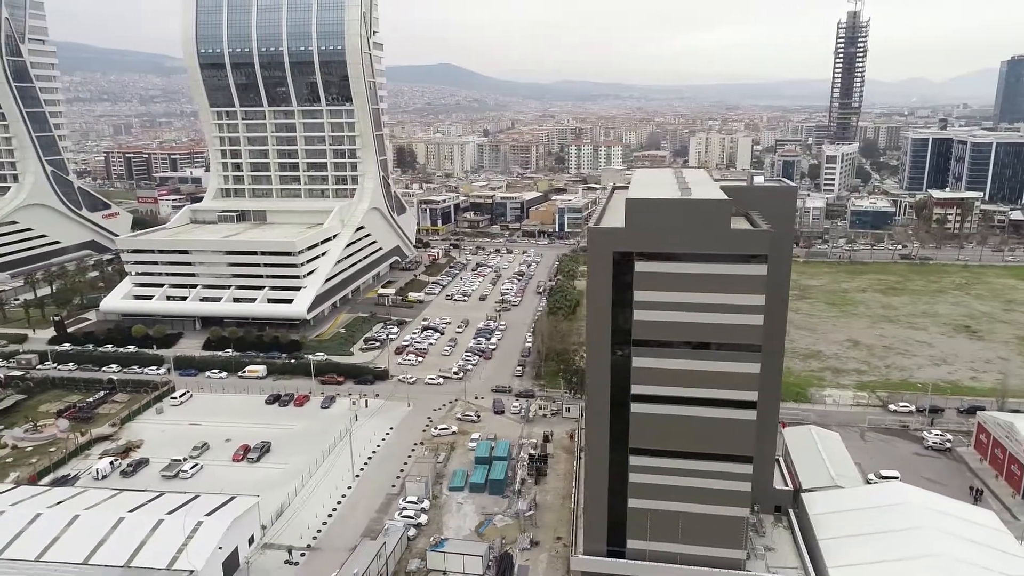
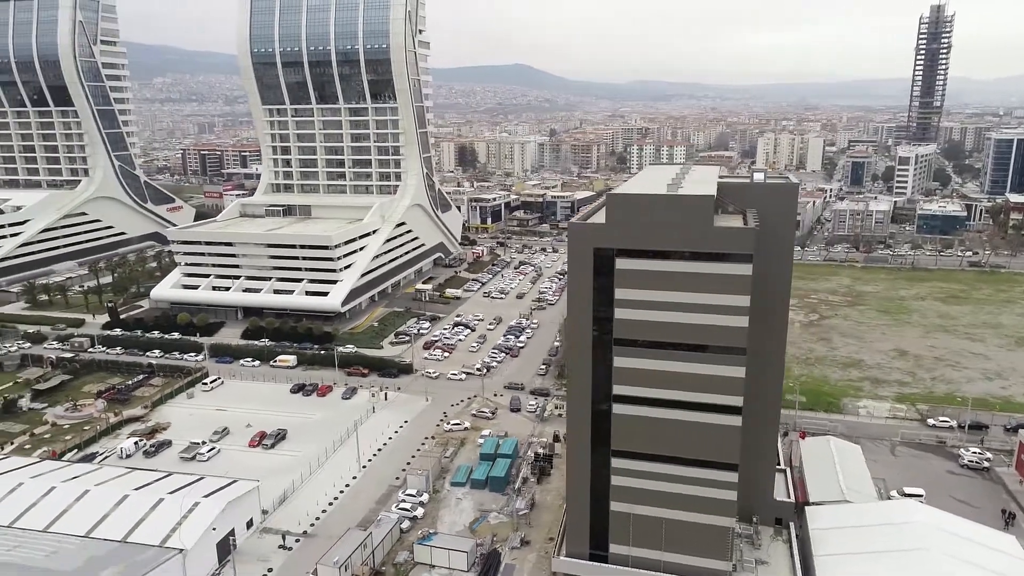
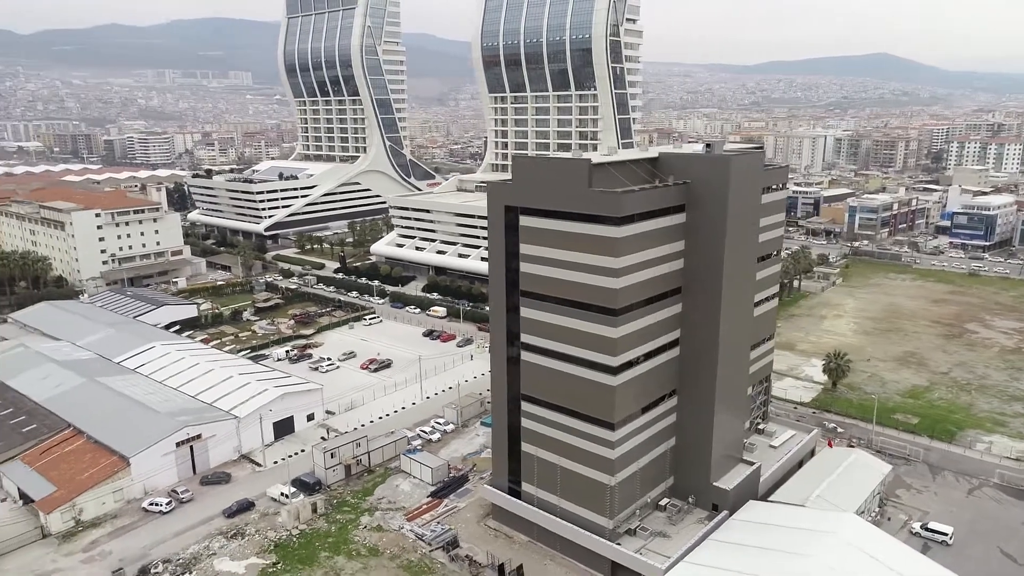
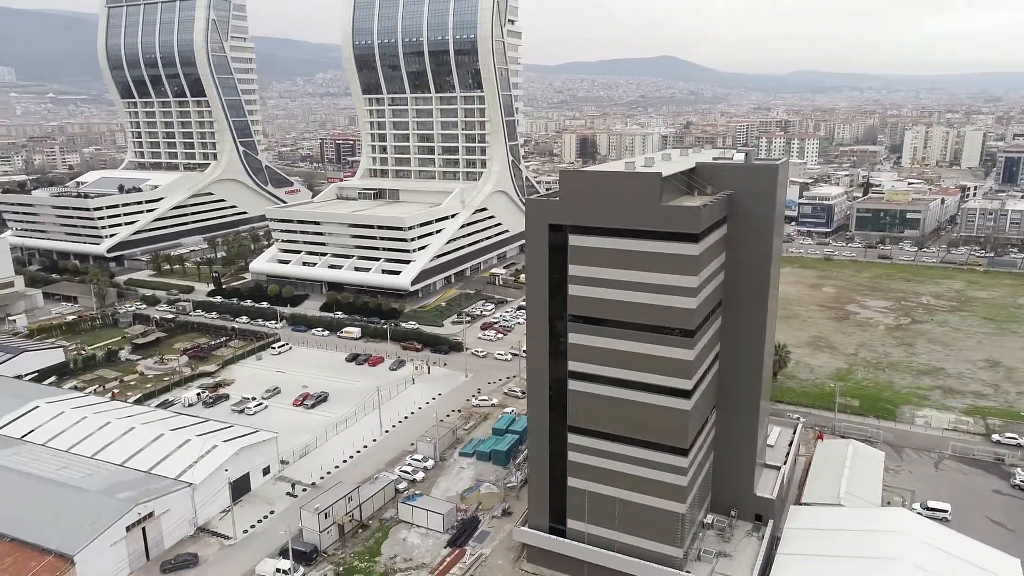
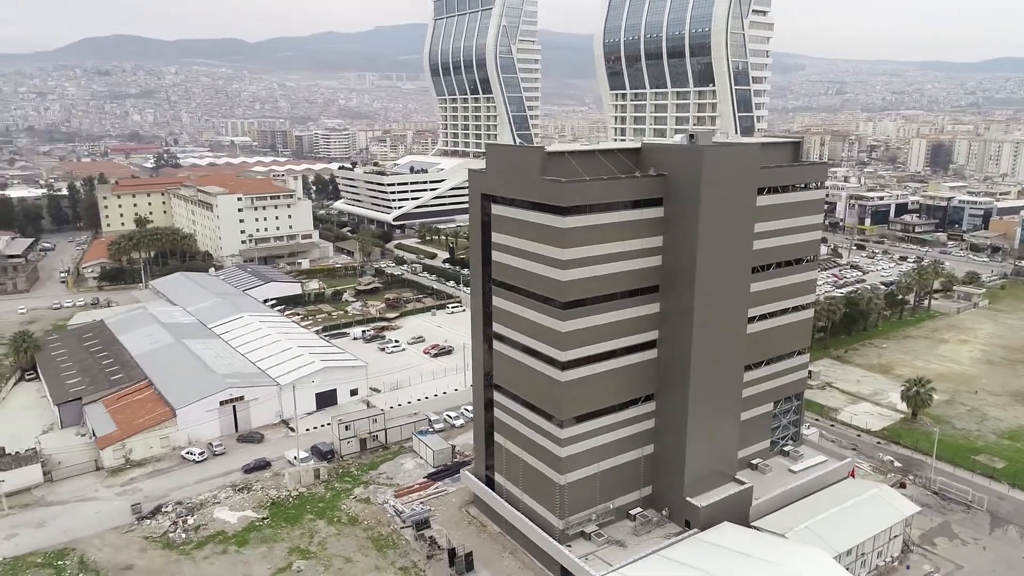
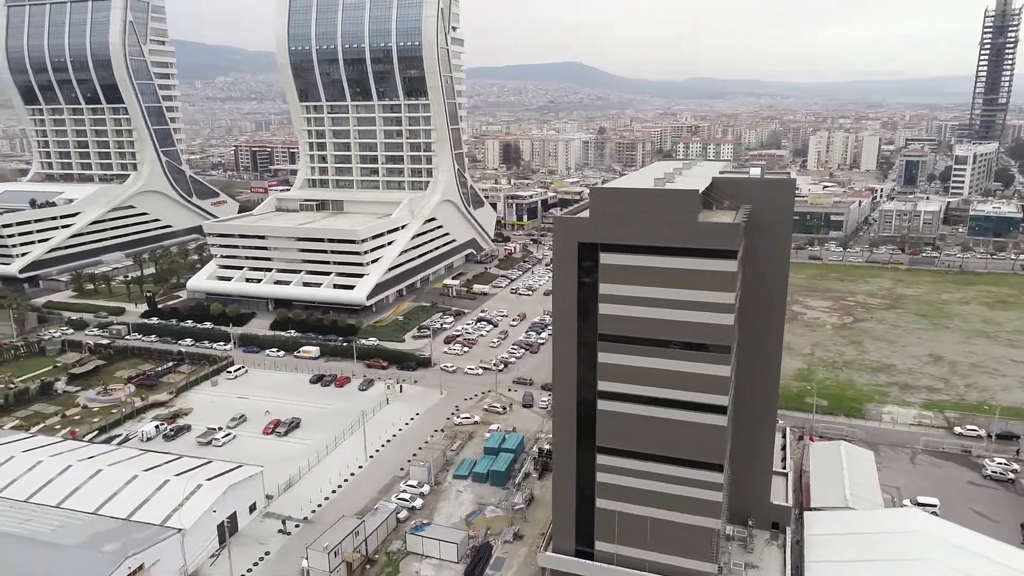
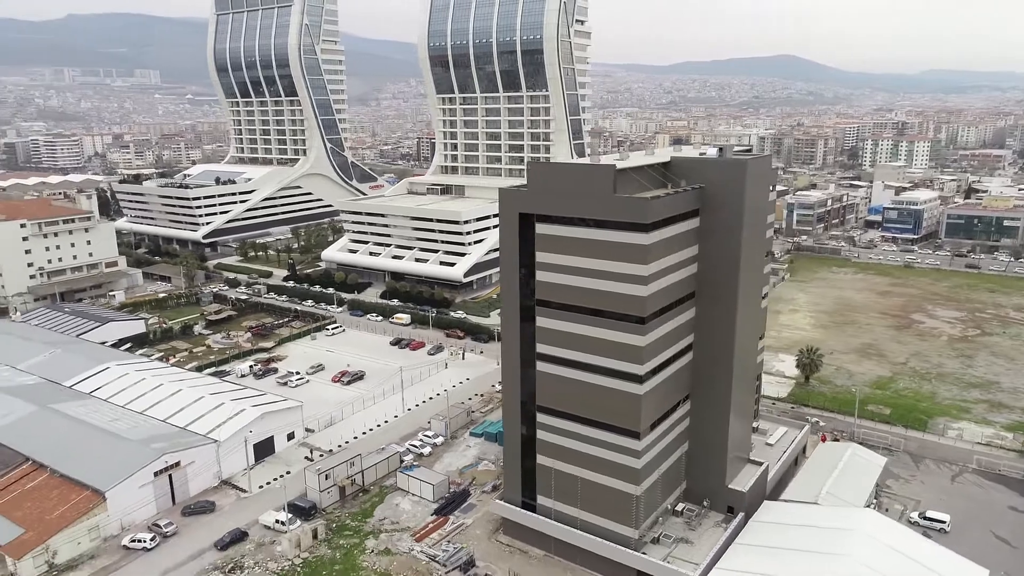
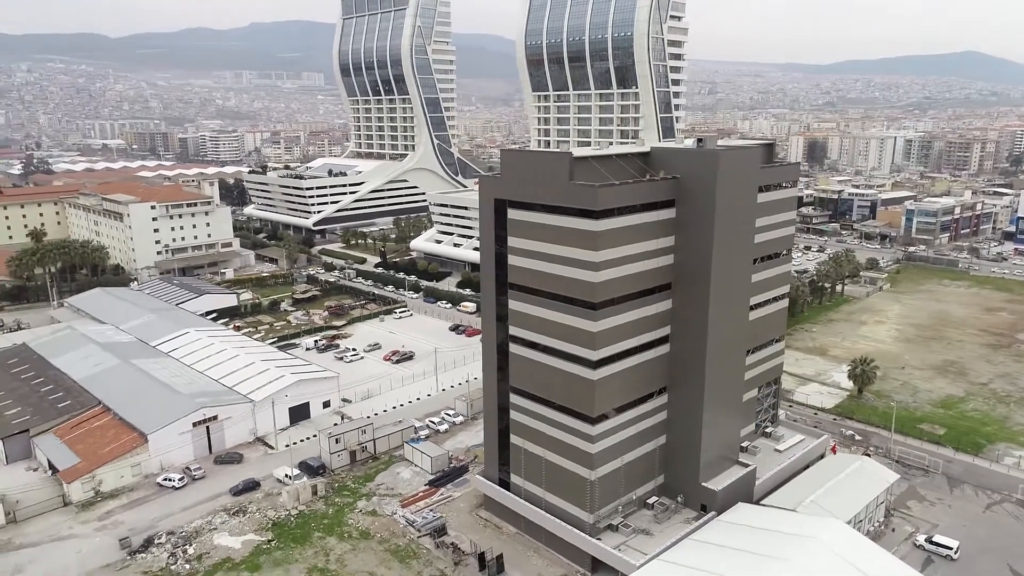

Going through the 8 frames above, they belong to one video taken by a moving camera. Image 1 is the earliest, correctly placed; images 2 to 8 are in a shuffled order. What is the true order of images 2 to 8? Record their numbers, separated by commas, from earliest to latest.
2, 6, 4, 7, 3, 8, 5
